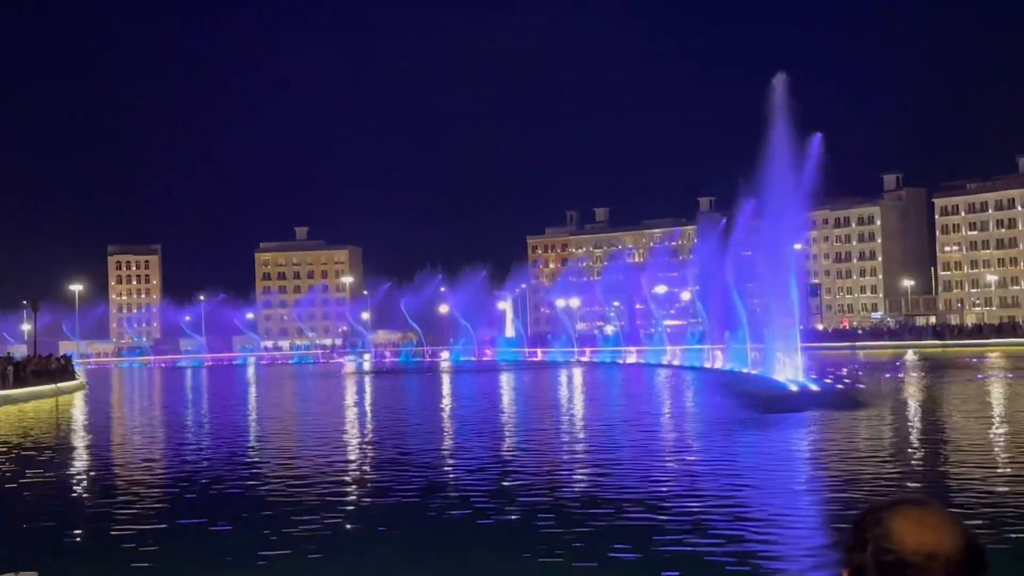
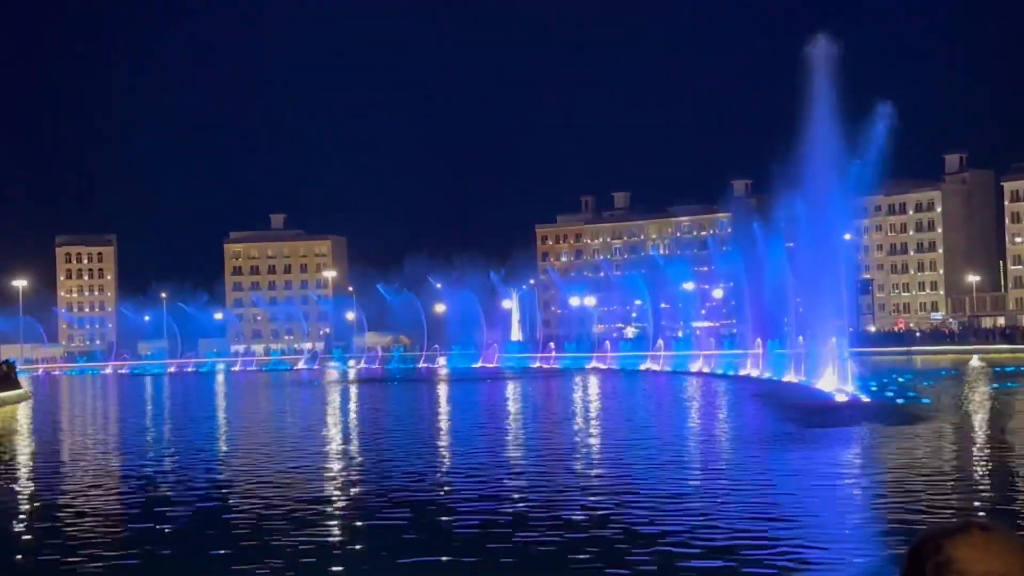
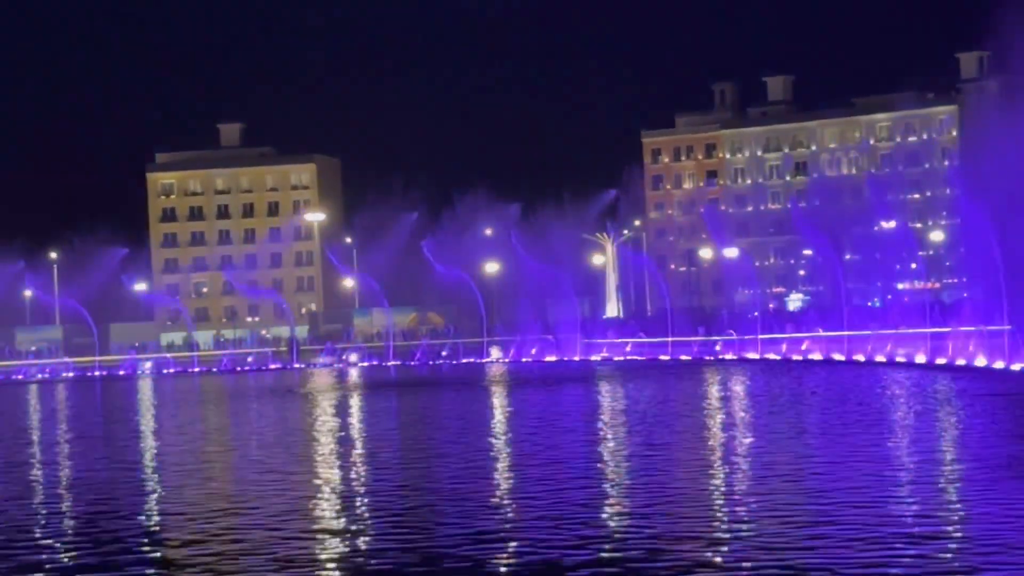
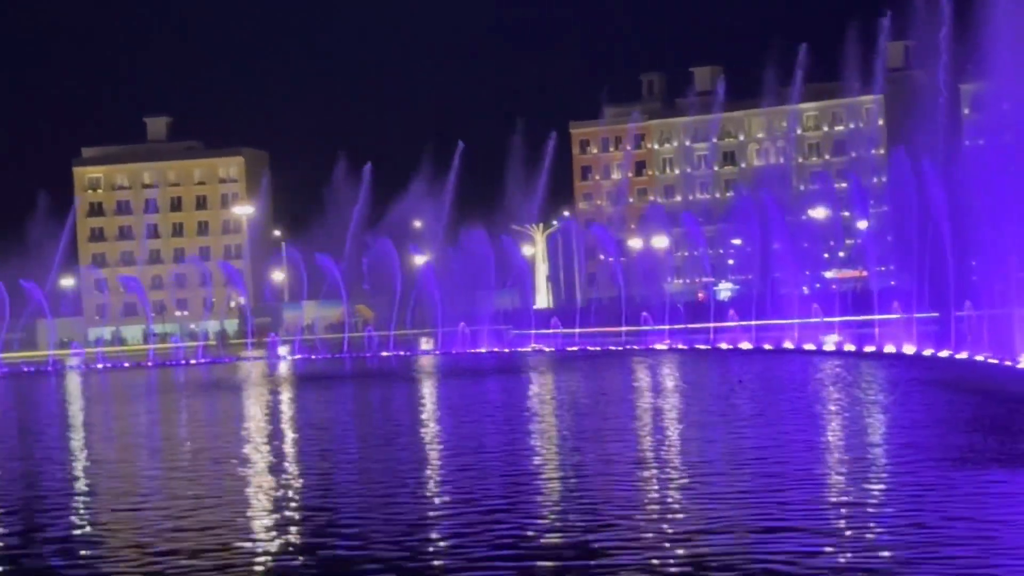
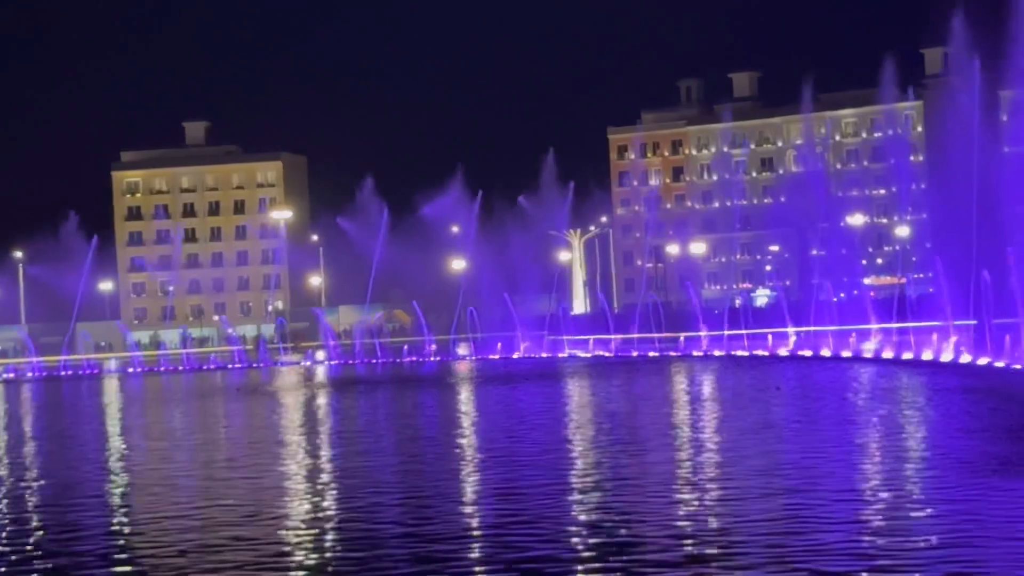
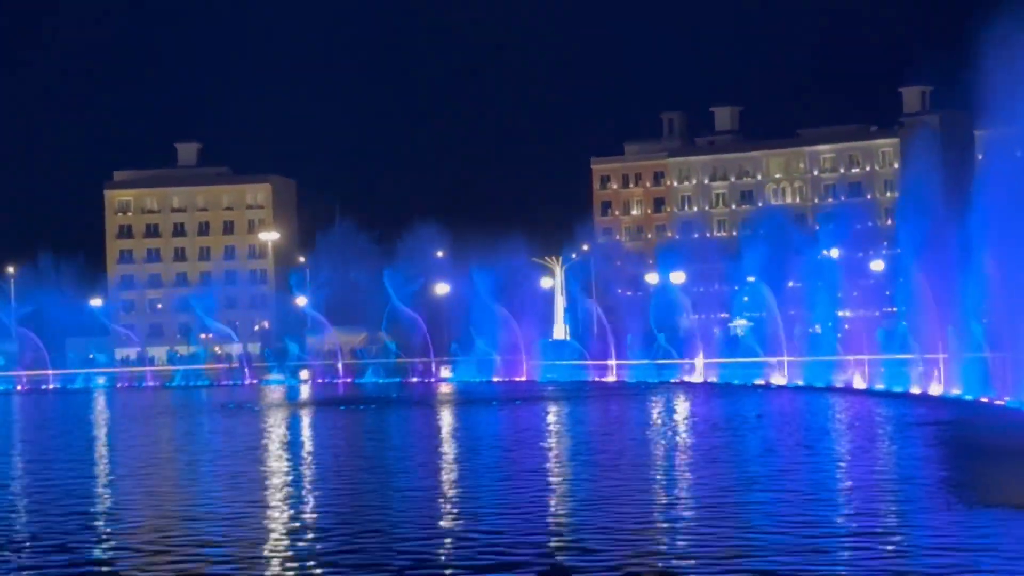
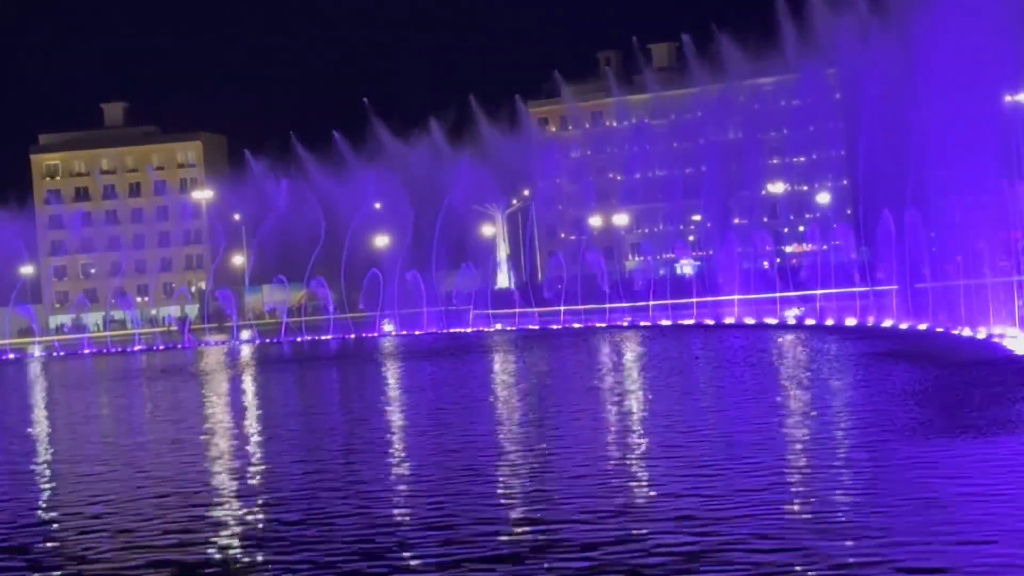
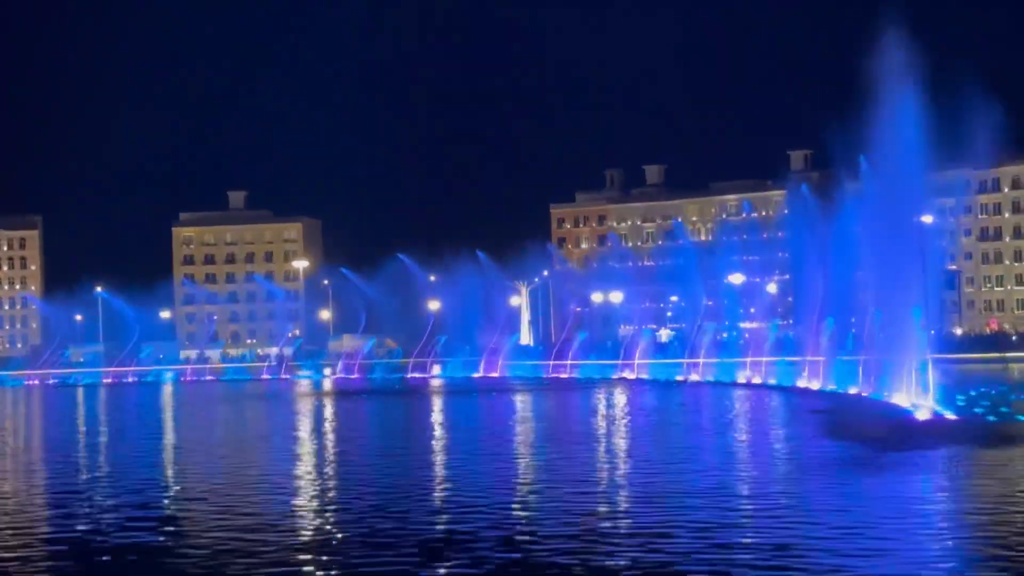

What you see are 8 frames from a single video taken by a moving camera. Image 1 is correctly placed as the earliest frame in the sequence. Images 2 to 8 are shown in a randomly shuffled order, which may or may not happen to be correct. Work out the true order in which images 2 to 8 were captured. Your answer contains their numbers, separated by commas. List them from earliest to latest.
2, 8, 6, 3, 5, 4, 7
